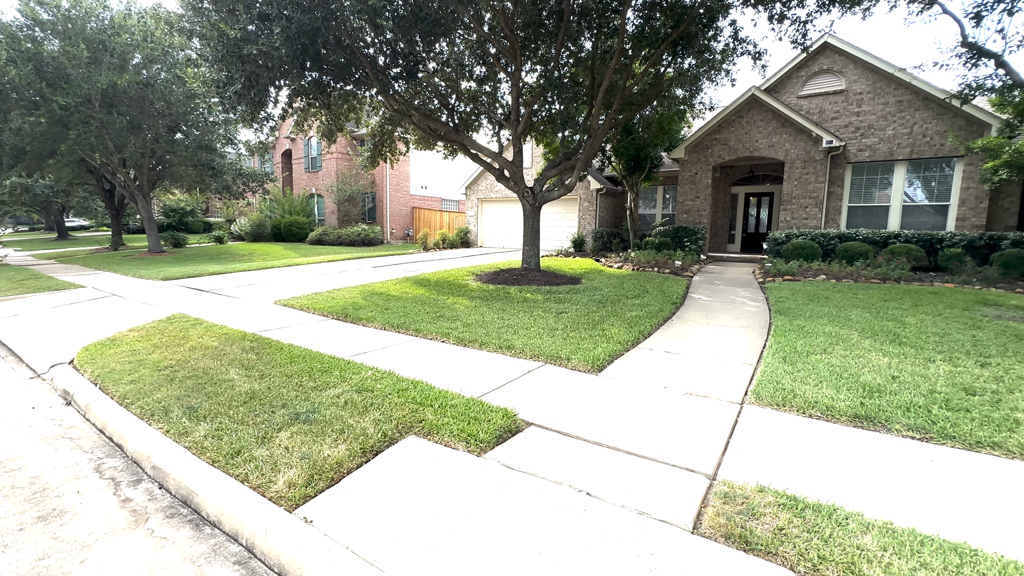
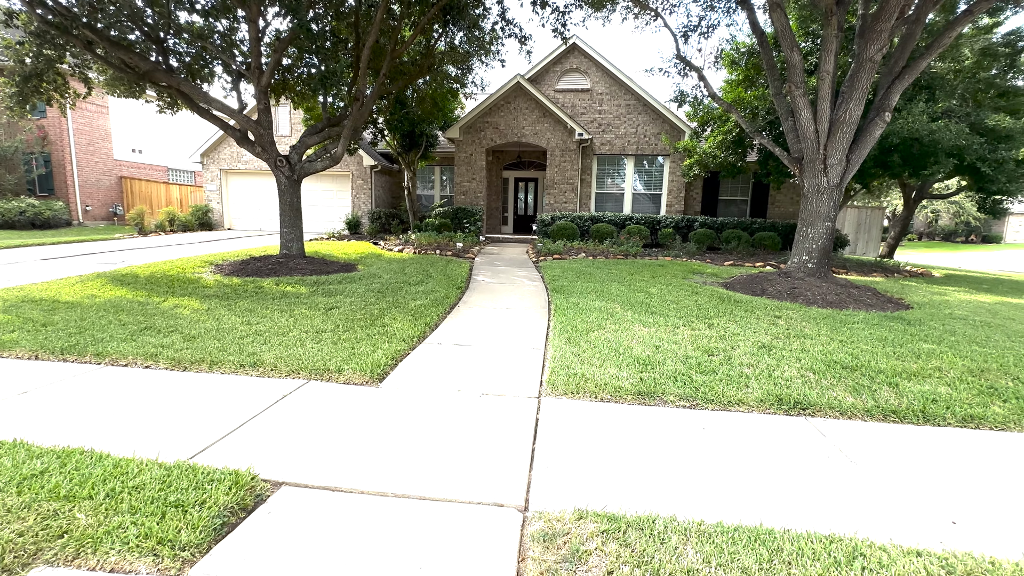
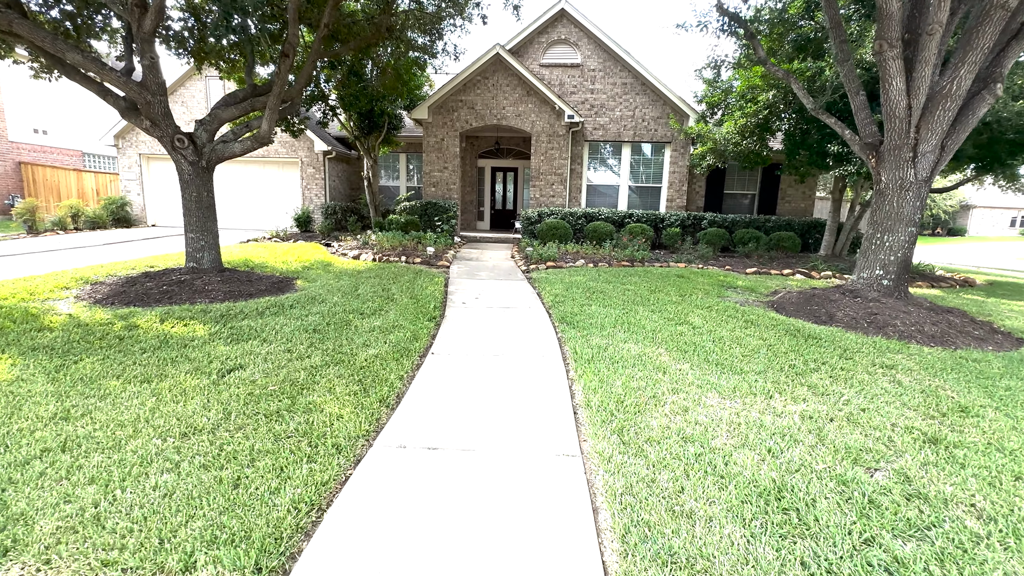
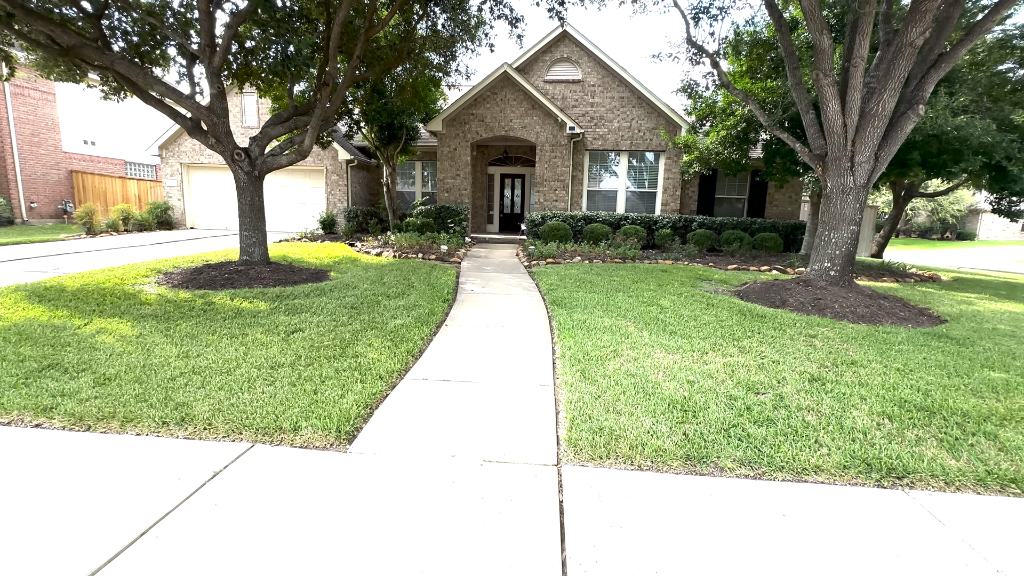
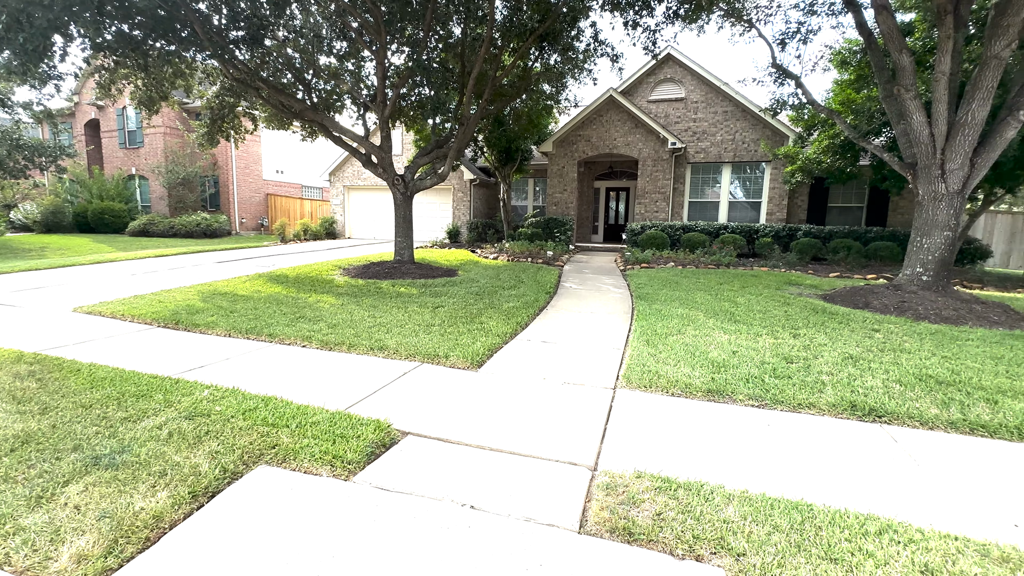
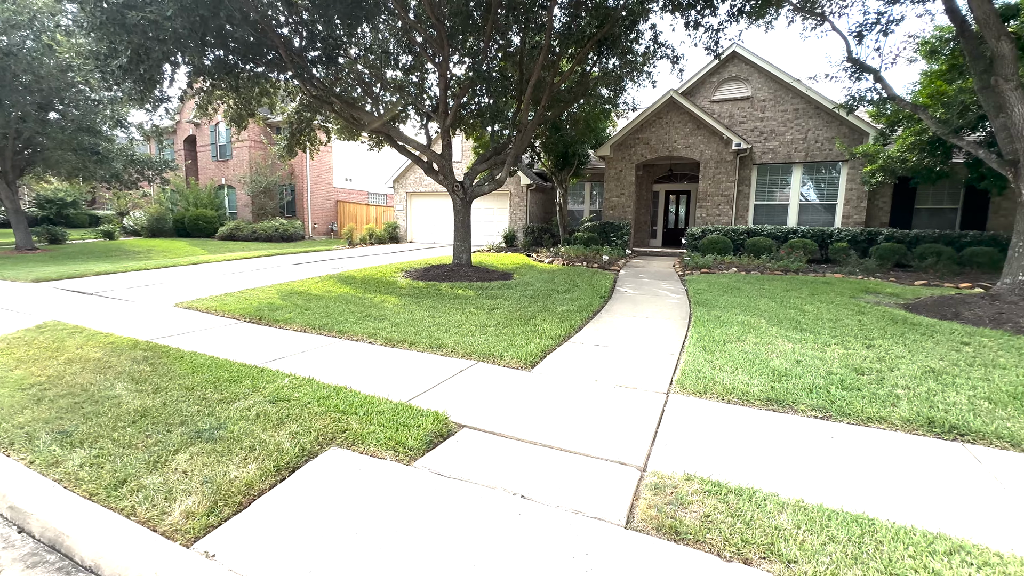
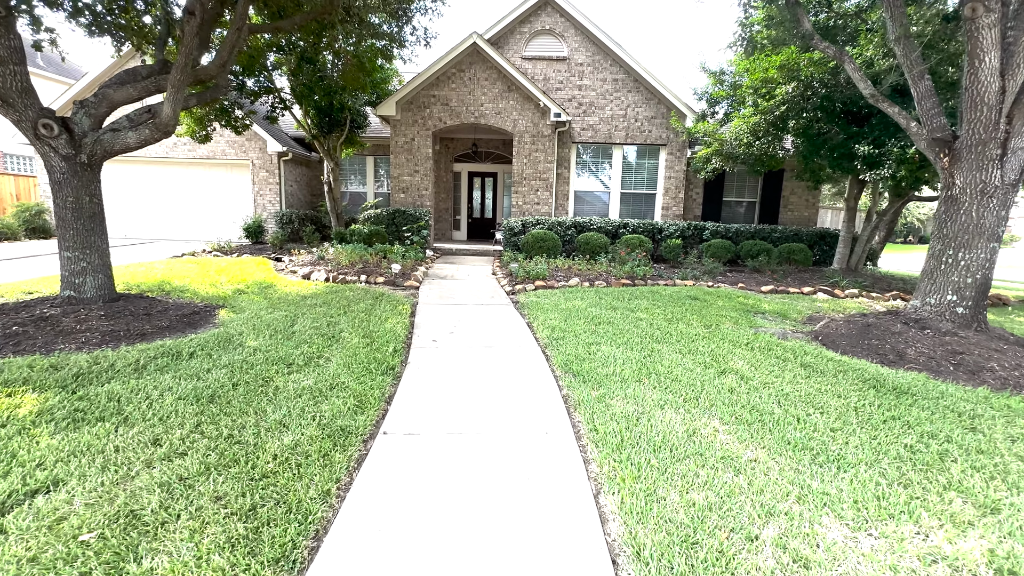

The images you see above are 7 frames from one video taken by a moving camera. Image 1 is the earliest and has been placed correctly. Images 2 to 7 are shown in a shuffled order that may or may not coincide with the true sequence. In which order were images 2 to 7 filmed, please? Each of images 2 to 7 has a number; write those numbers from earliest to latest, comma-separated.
6, 5, 2, 4, 3, 7
